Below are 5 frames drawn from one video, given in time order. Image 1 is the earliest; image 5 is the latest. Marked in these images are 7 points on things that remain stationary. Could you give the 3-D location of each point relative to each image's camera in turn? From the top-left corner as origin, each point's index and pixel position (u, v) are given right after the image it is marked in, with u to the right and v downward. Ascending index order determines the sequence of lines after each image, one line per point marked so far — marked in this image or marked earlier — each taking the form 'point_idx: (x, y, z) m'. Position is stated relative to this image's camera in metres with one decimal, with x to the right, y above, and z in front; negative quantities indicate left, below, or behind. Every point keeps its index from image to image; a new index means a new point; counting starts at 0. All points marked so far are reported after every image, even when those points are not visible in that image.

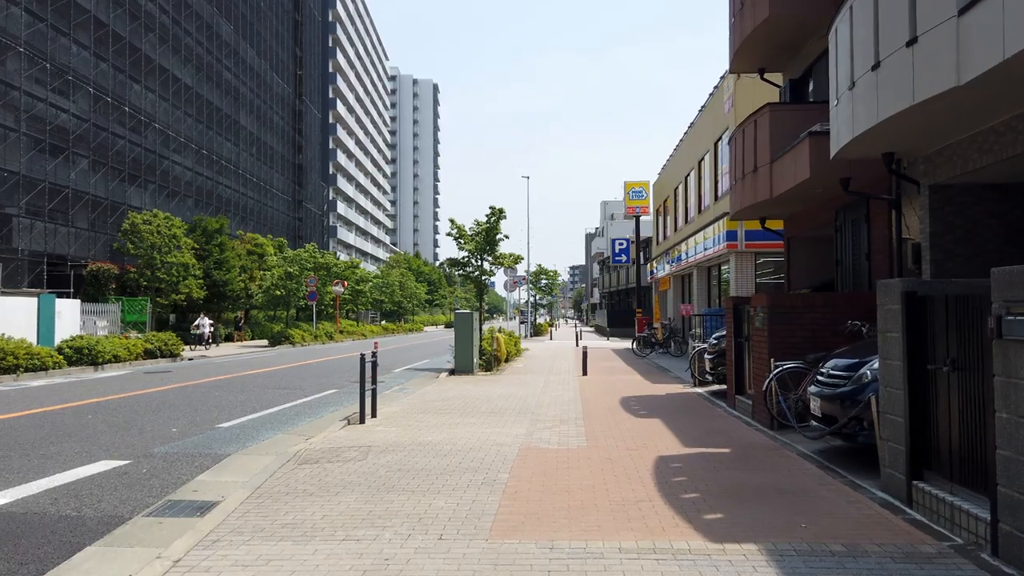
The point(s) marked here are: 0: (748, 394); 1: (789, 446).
0: (+3.6, -1.6, +12.0) m
1: (+3.1, -1.8, +8.9) m
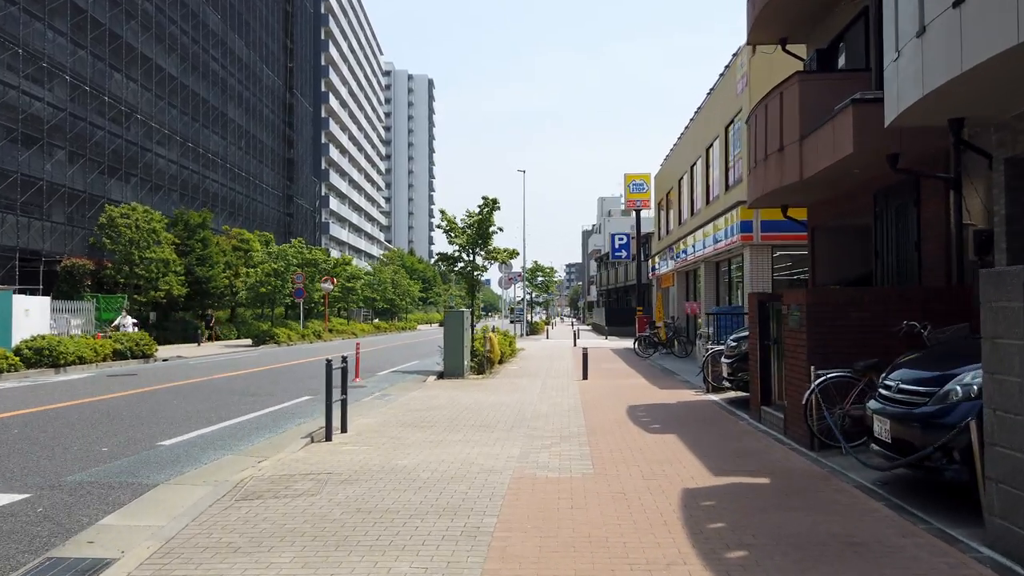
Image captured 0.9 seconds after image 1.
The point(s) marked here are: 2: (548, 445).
0: (+3.5, -1.5, +10.4) m
1: (+3.0, -1.7, +7.3) m
2: (+0.4, -1.8, +9.1) m
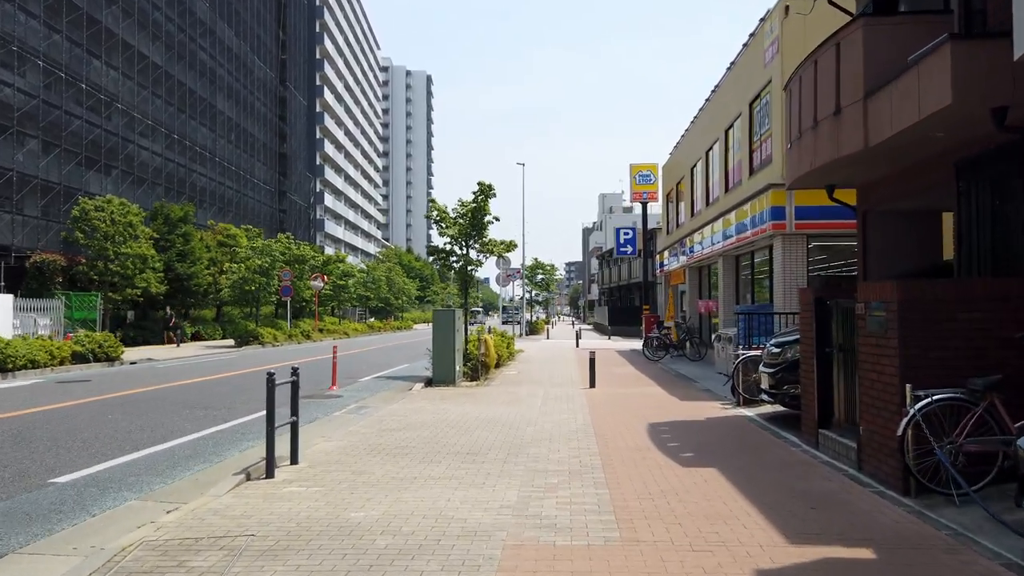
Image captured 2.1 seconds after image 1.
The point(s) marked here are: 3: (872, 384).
0: (+3.4, -1.5, +8.2) m
1: (+3.0, -1.6, +5.1) m
2: (+0.4, -1.7, +7.0) m
3: (+3.2, -0.8, +7.0) m
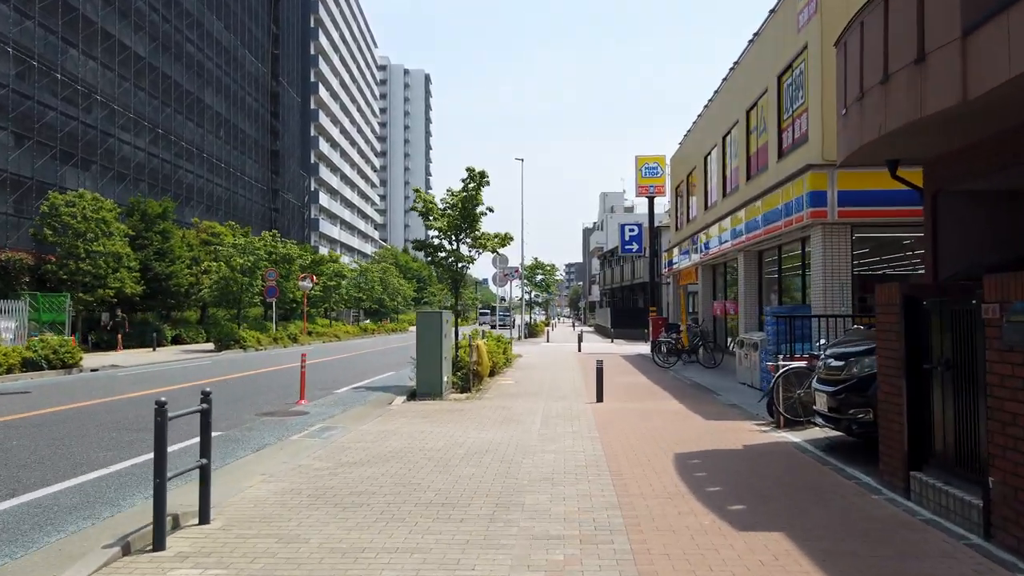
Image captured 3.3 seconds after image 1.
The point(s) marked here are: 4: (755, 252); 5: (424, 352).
0: (+3.4, -1.4, +6.1) m
1: (+2.9, -1.6, +3.0) m
2: (+0.3, -1.7, +4.8) m
3: (+3.1, -0.8, +4.9) m
4: (+5.6, +0.8, +18.2) m
5: (-1.6, -1.2, +14.5) m
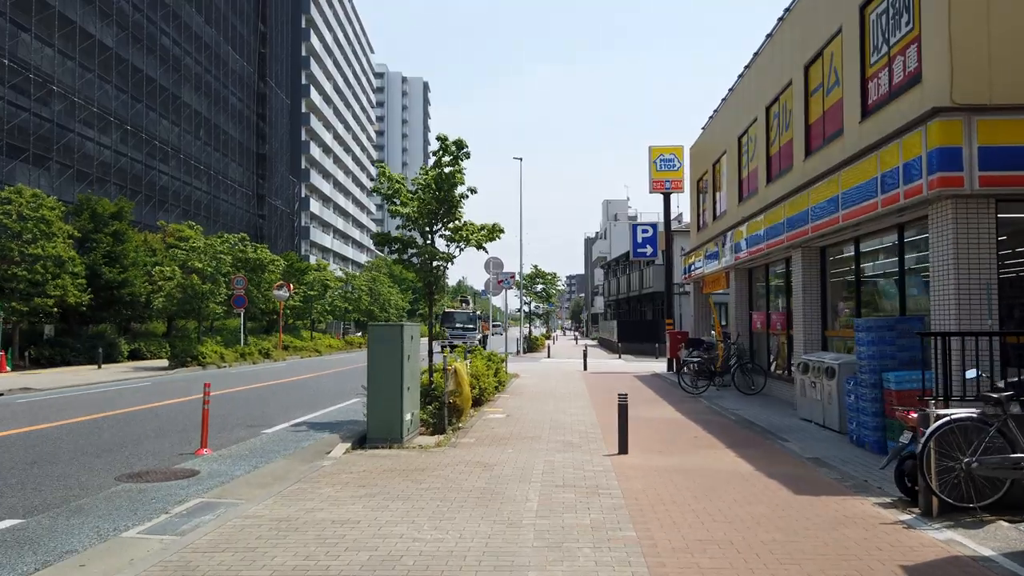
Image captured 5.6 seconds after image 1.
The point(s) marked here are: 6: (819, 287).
0: (+3.2, -1.4, +2.1) m
1: (+2.7, -1.5, -1.0) m
2: (+0.1, -1.6, +0.8) m
3: (+2.9, -0.7, +0.9) m
4: (+5.4, +0.7, +14.2) m
5: (-1.8, -1.2, +10.4) m
6: (+5.4, 0.0, +14.1) m
